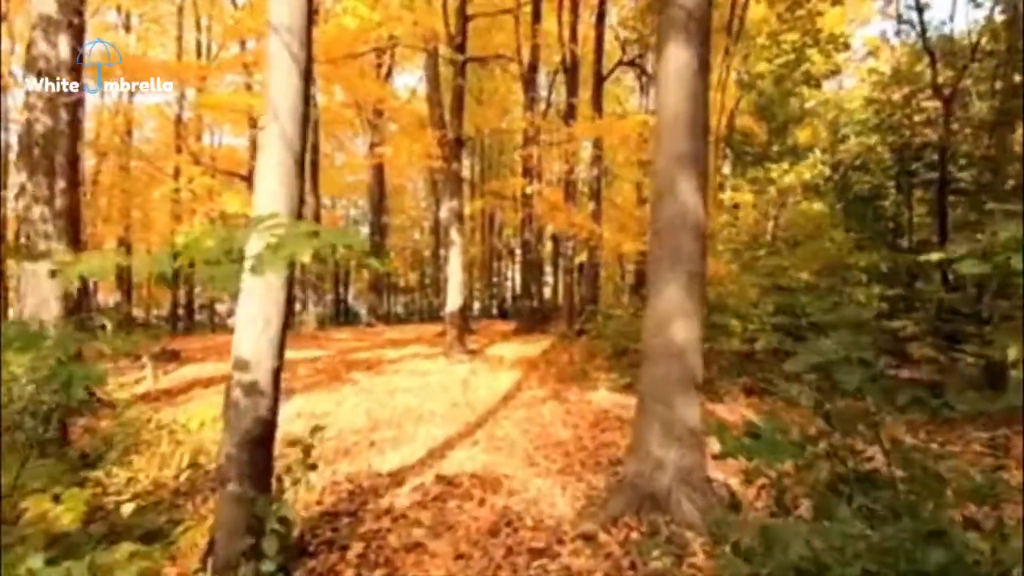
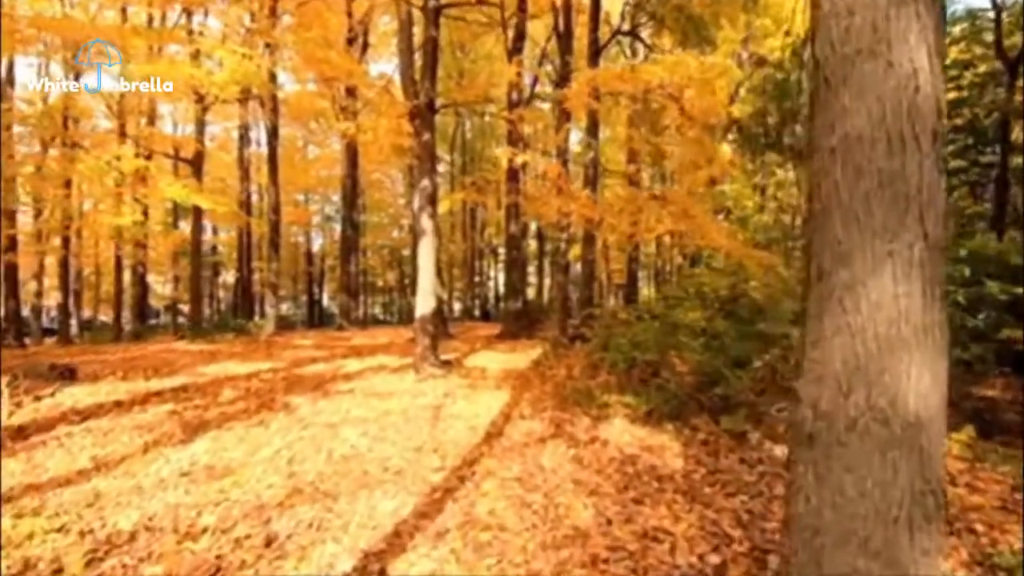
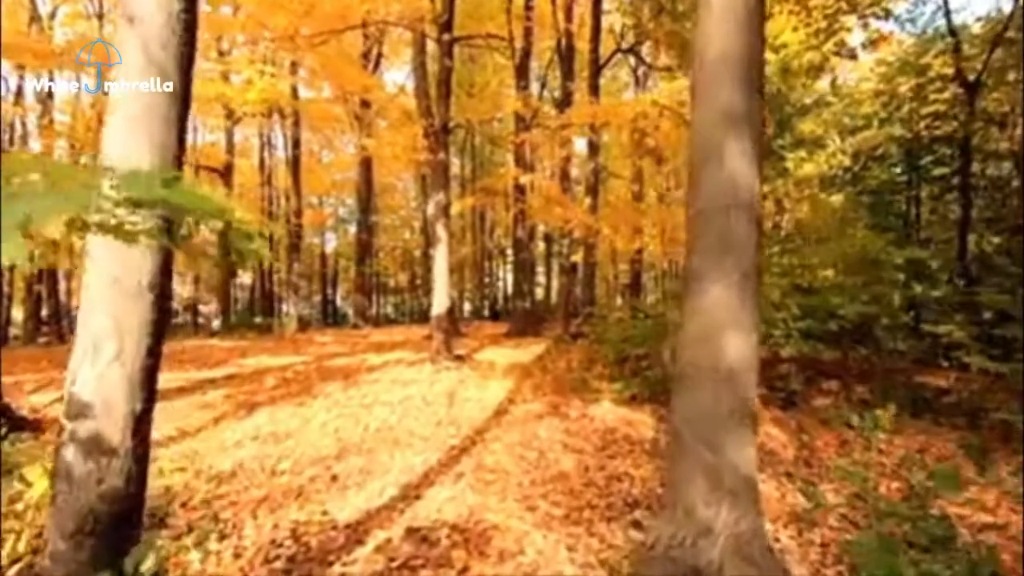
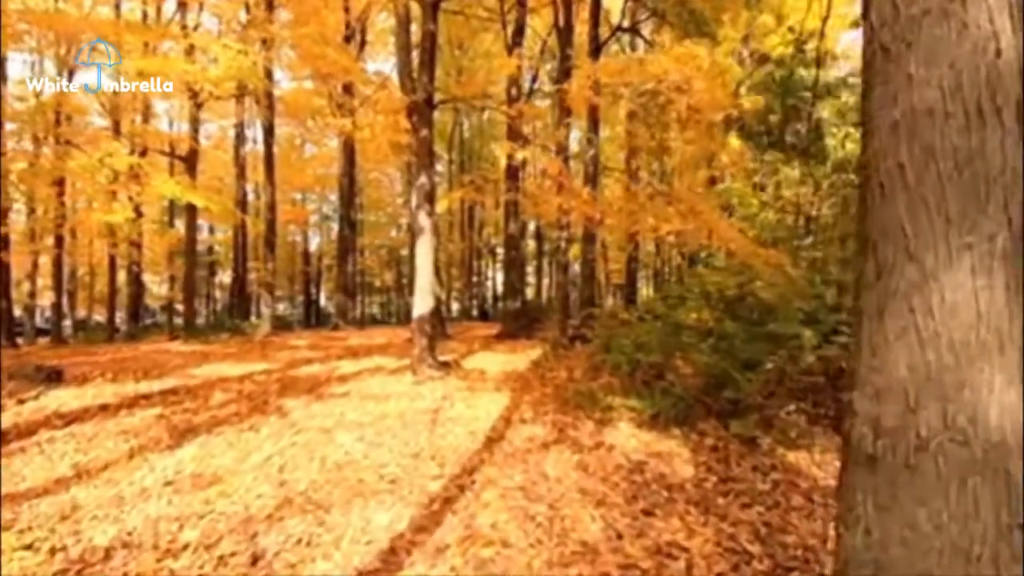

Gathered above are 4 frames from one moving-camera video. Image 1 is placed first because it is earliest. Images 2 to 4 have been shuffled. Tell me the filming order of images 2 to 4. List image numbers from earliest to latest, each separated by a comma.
3, 2, 4
